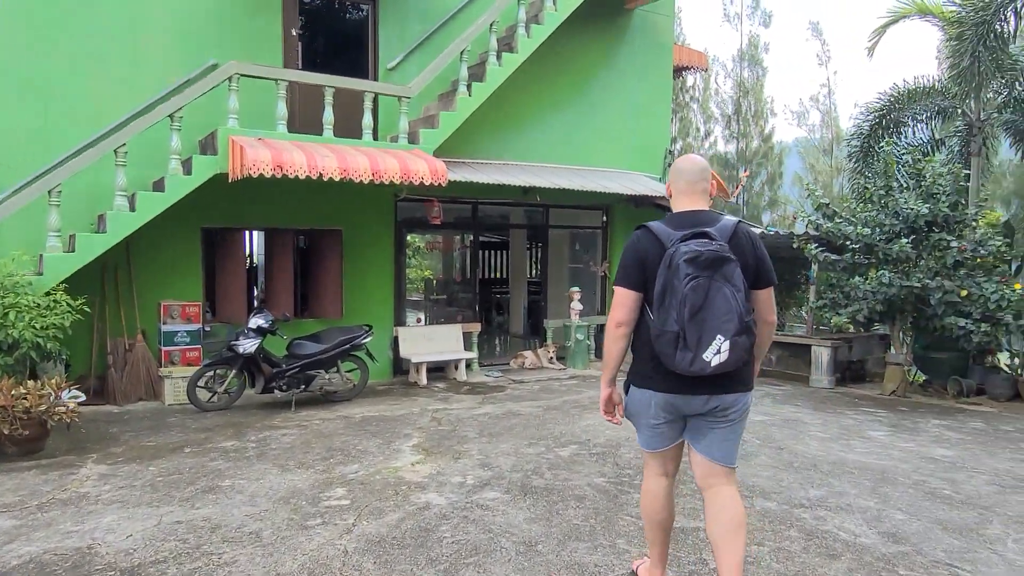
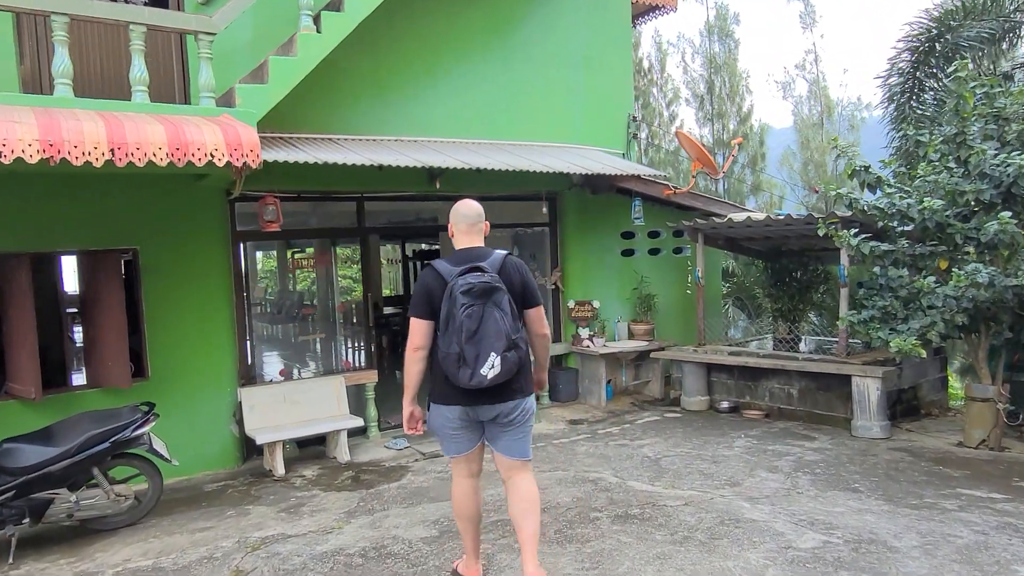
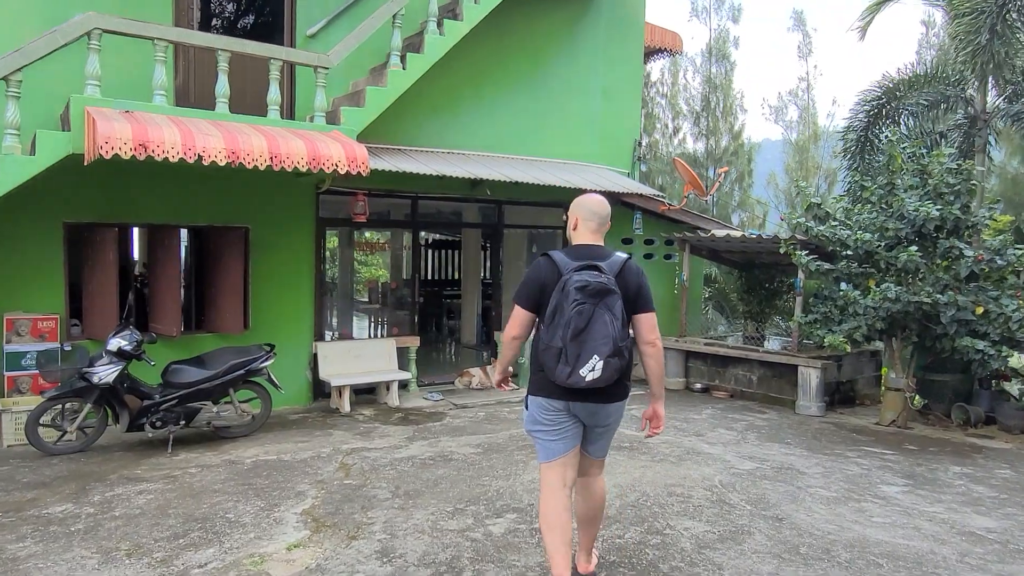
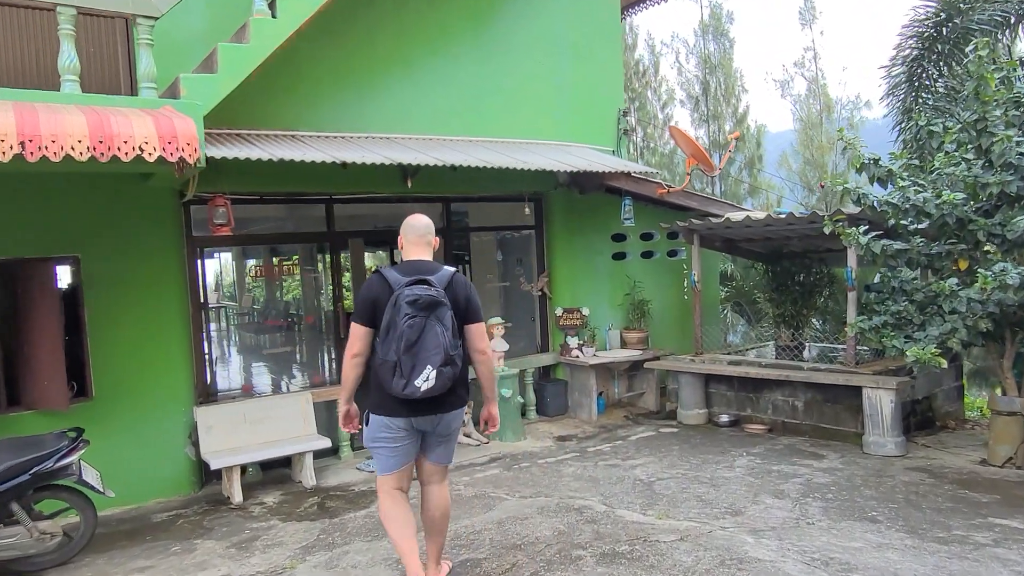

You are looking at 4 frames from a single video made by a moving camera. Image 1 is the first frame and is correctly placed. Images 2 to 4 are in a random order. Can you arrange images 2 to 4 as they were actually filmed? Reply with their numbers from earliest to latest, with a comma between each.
3, 2, 4
